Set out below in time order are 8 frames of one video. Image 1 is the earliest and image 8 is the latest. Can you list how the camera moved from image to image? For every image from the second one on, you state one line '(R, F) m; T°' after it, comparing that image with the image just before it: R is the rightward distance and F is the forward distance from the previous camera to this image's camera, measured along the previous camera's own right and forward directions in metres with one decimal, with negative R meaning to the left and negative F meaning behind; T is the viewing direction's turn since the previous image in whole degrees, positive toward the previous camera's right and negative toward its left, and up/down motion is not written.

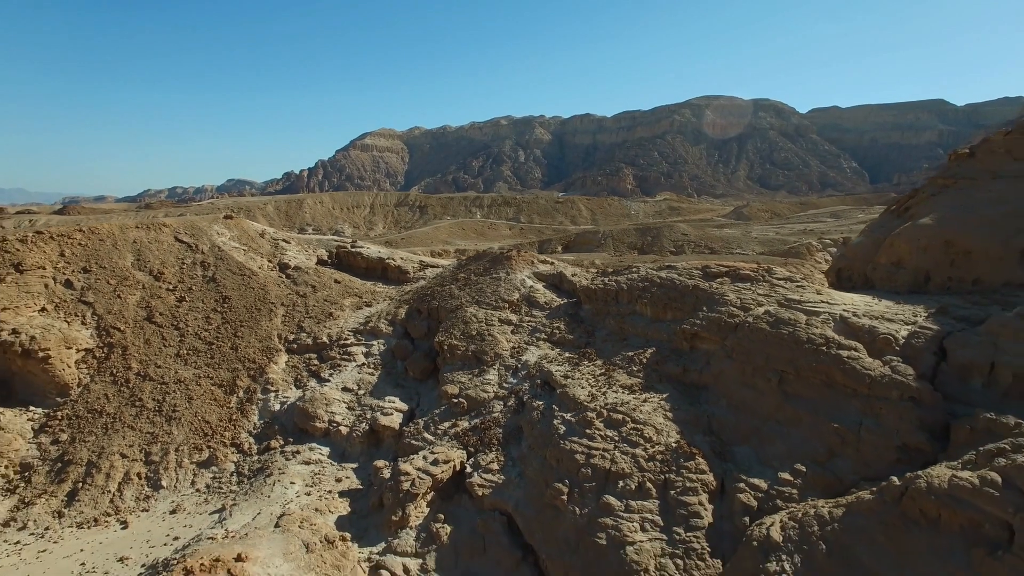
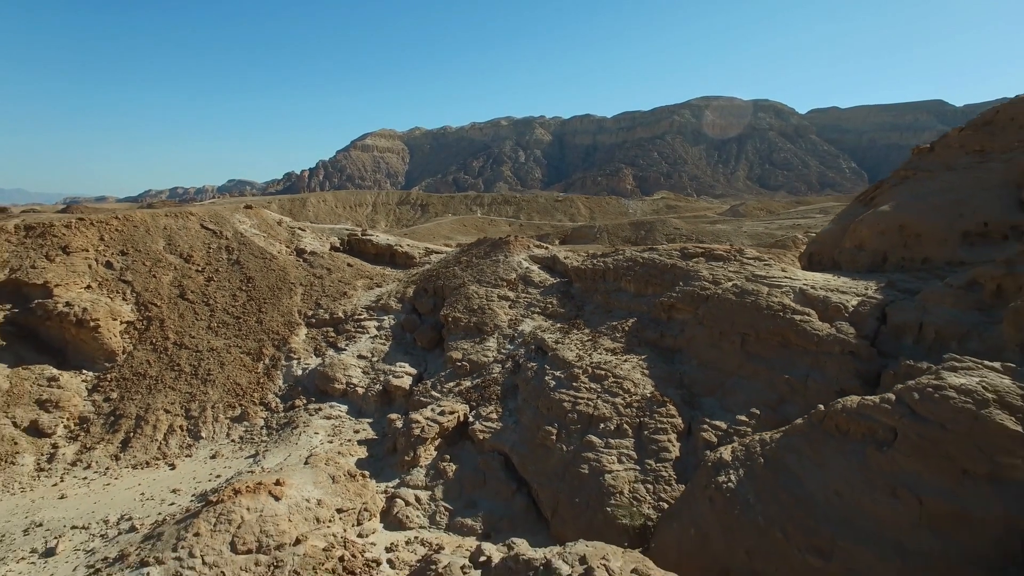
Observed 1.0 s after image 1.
(+0.1, -1.2) m; 0°
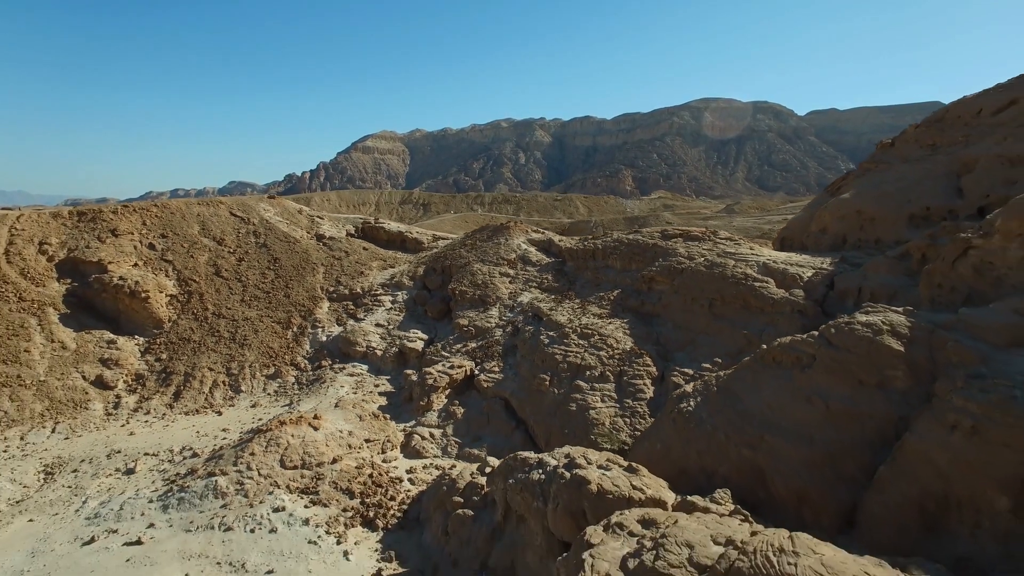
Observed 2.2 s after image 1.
(0.0, -1.5) m; 0°
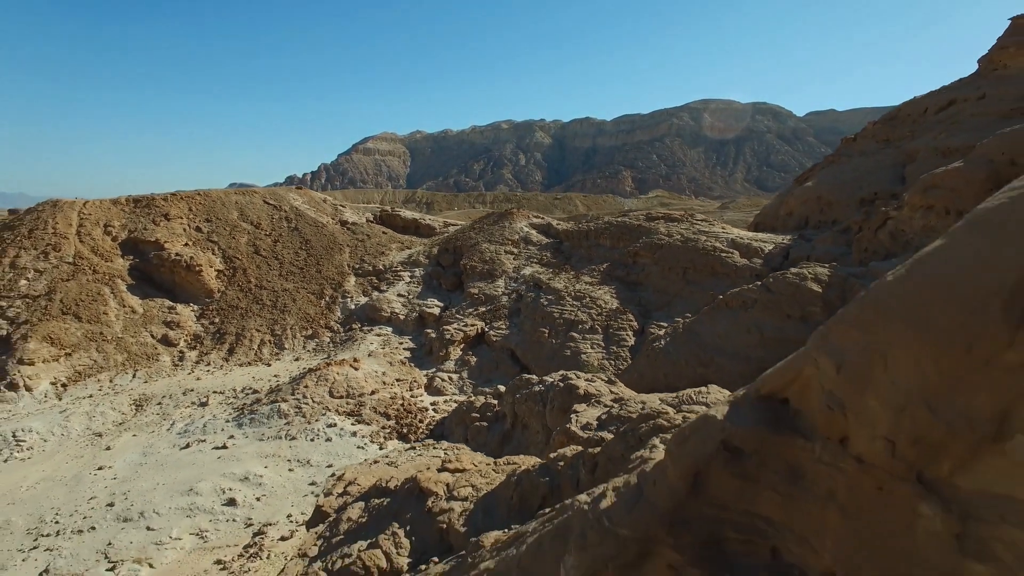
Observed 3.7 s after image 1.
(-0.1, -1.9) m; 0°
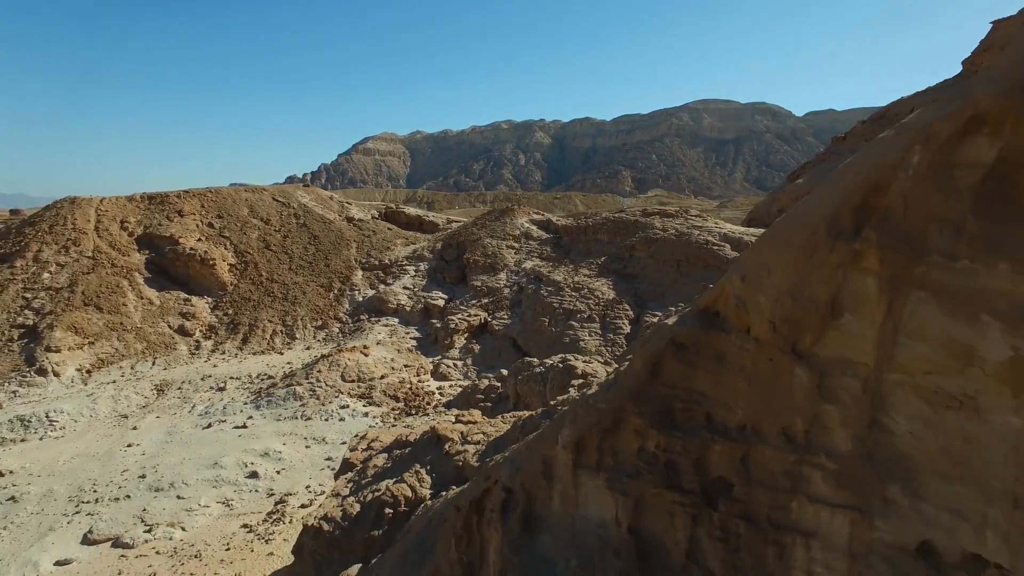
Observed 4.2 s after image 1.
(0.0, -0.6) m; 0°
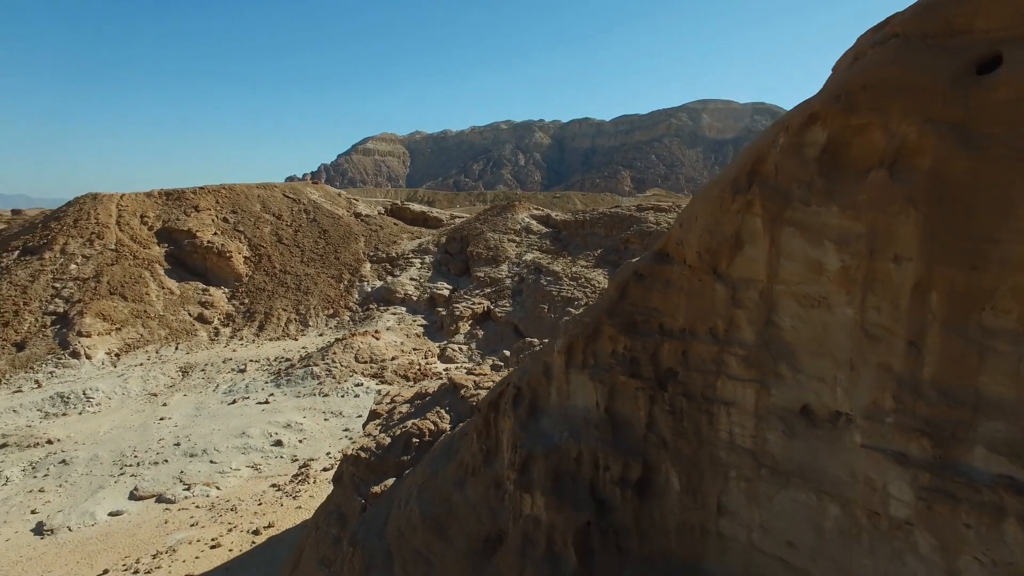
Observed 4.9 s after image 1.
(-0.1, -0.8) m; 0°
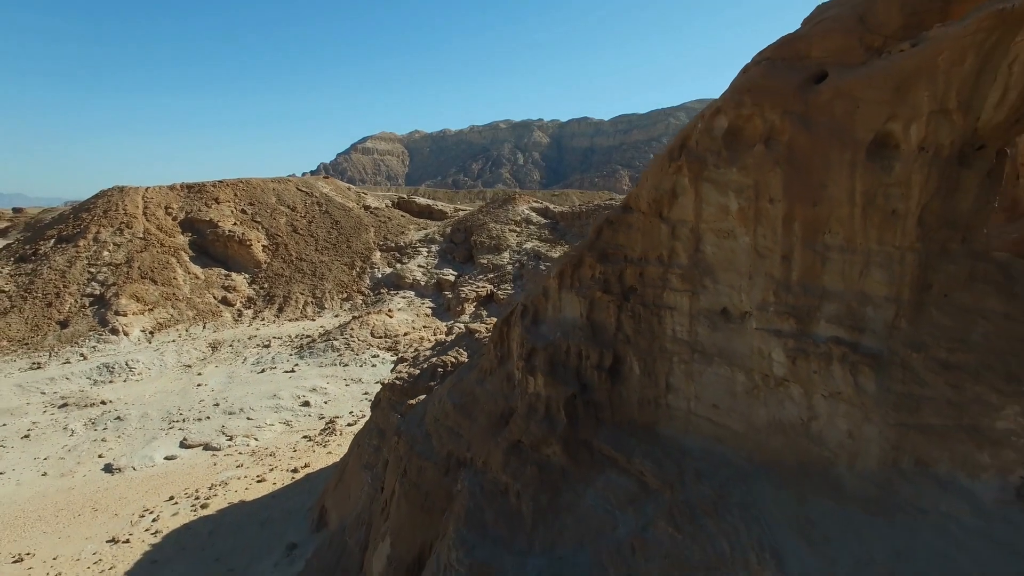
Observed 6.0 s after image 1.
(-0.1, -1.1) m; 0°
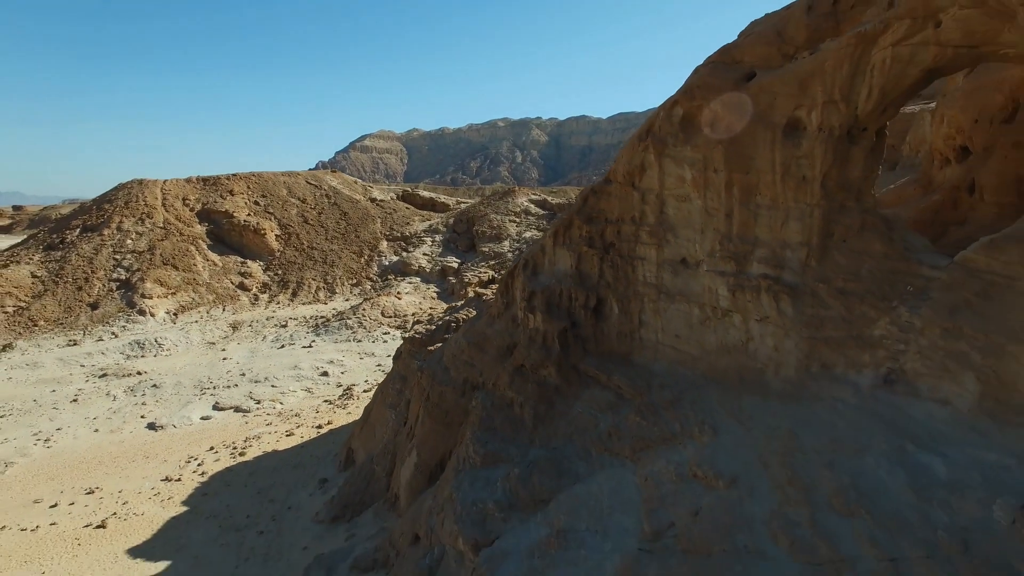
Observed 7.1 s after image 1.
(-0.1, -1.0) m; 0°
